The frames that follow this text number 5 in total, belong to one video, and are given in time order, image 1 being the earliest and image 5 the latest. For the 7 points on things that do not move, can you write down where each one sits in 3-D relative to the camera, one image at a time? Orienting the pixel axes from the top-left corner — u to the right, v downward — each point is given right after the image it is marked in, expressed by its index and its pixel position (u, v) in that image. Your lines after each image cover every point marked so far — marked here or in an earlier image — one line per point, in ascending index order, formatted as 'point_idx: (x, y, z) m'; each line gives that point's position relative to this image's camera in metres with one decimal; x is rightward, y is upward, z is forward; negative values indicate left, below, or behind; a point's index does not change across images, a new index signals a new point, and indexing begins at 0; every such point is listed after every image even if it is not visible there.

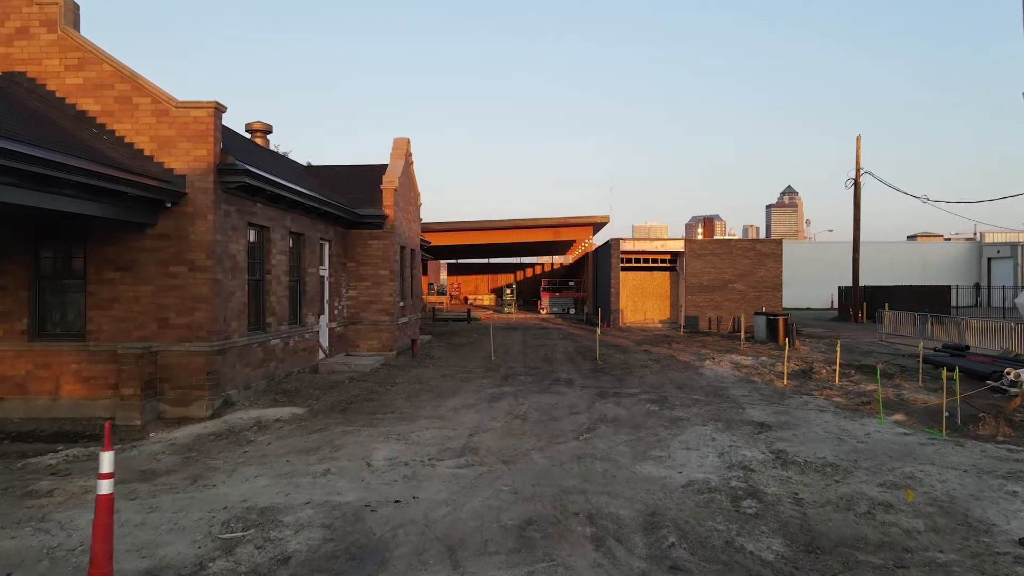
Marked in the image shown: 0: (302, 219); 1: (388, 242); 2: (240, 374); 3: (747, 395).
0: (-3.2, +1.1, +13.9) m
1: (-2.4, +0.9, +17.1) m
2: (-3.3, -1.0, +10.9) m
3: (+3.1, -1.4, +11.7) m
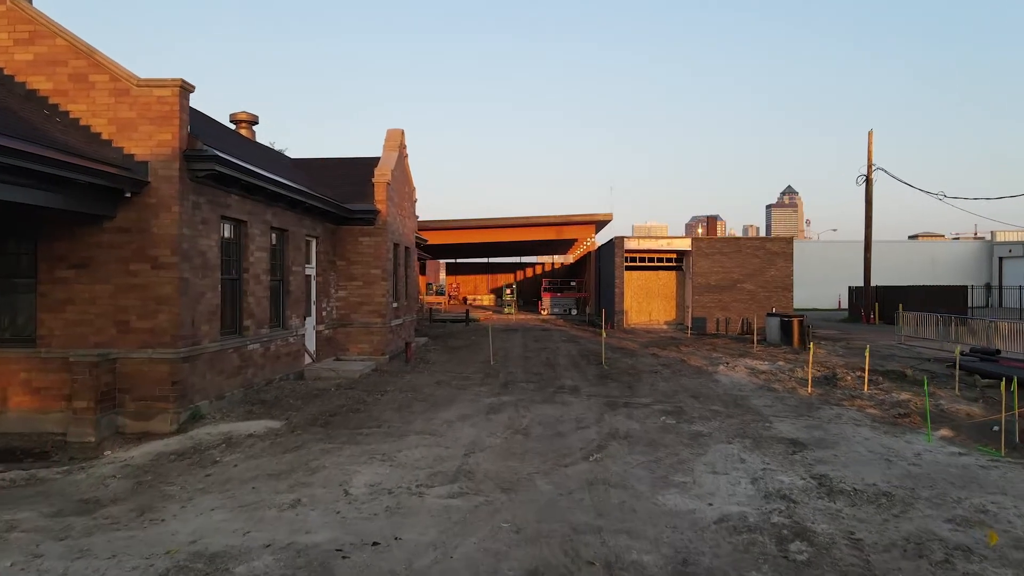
0: (-3.2, +1.1, +12.8) m
1: (-2.3, +0.9, +16.0) m
2: (-3.3, -1.0, +9.8) m
3: (+3.1, -1.4, +10.6) m
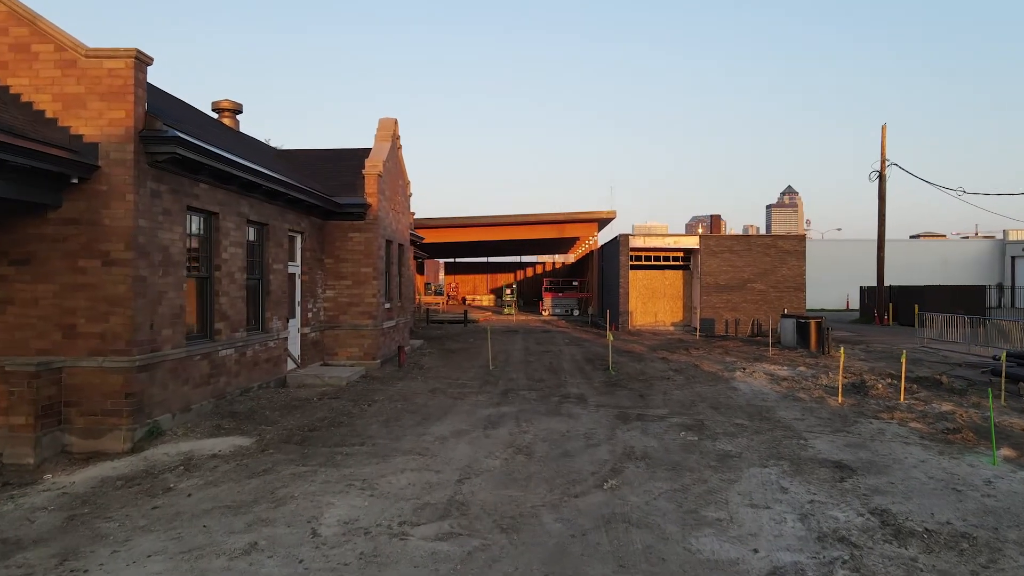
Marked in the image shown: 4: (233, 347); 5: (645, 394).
0: (-3.2, +1.1, +11.7) m
1: (-2.3, +0.9, +14.9) m
2: (-3.3, -1.0, +8.7) m
3: (+3.1, -1.4, +9.5) m
4: (-3.2, -0.7, +10.4) m
5: (+1.8, -1.4, +12.0) m
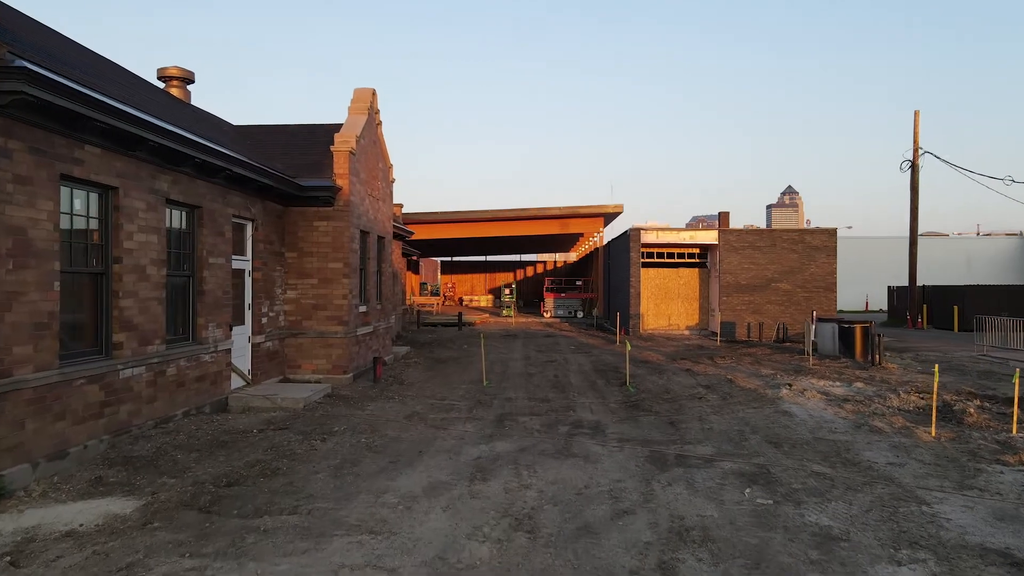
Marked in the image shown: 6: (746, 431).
0: (-3.3, +1.1, +9.3) m
1: (-2.4, +0.9, +12.5) m
2: (-3.3, -1.0, +6.3) m
3: (+3.0, -1.4, +7.0) m
4: (-3.3, -0.7, +8.0) m
5: (+1.7, -1.4, +9.5) m
6: (+2.3, -1.4, +8.8) m
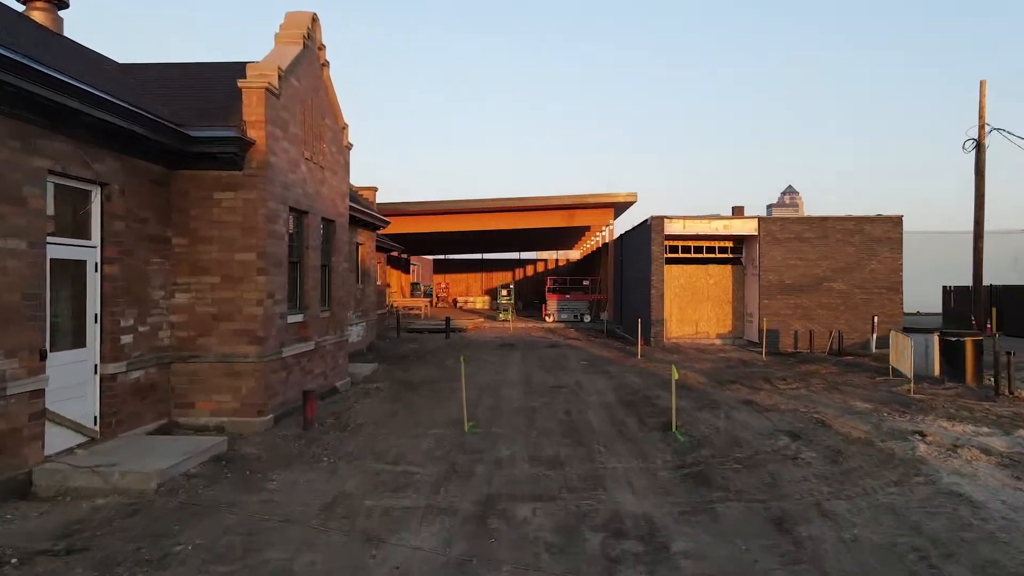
0: (-3.3, +1.1, +5.3) m
1: (-2.4, +0.9, +8.5) m
2: (-3.4, -1.0, +2.3) m
3: (+3.0, -1.4, +3.1) m
4: (-3.3, -0.7, +4.0) m
5: (+1.7, -1.4, +5.5) m
6: (+2.2, -1.4, +4.9) m
